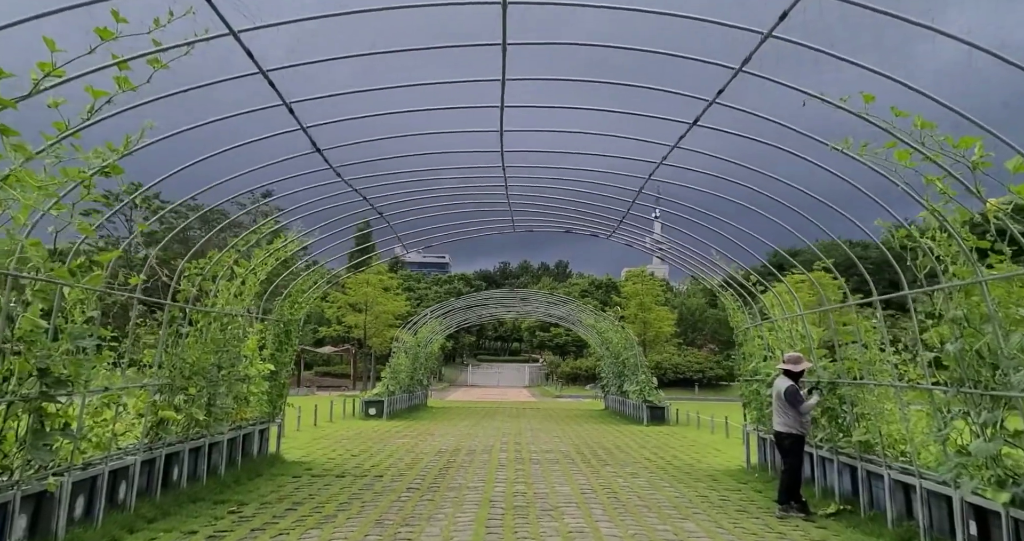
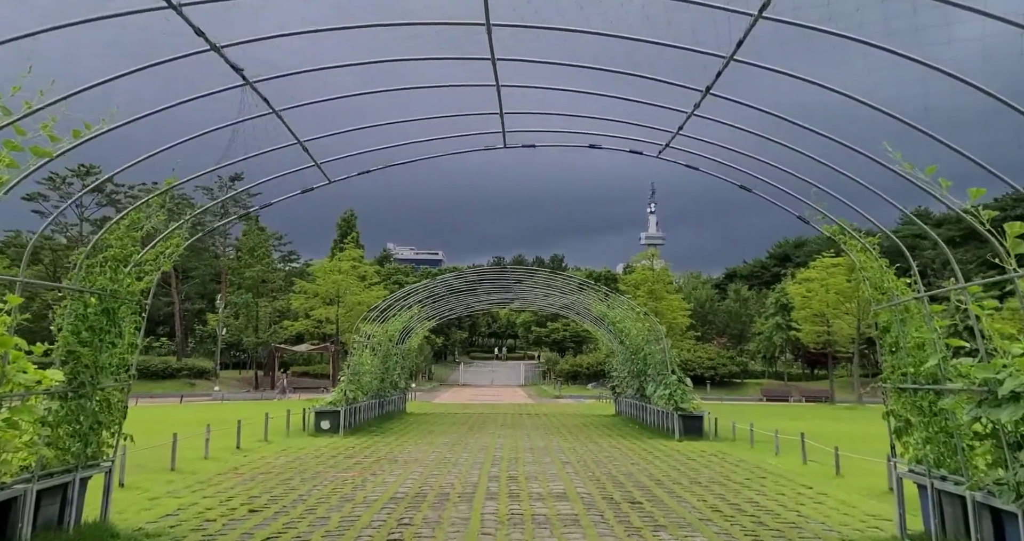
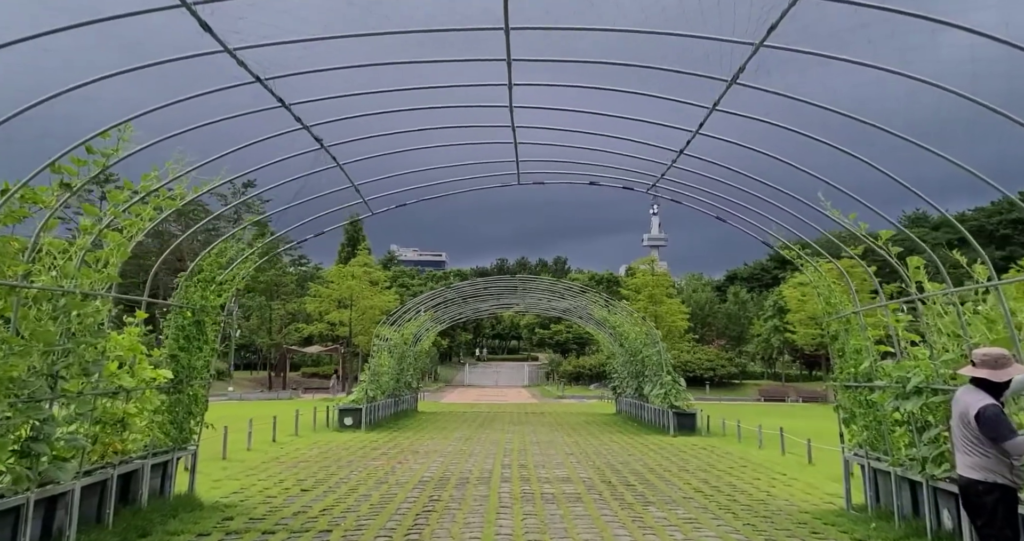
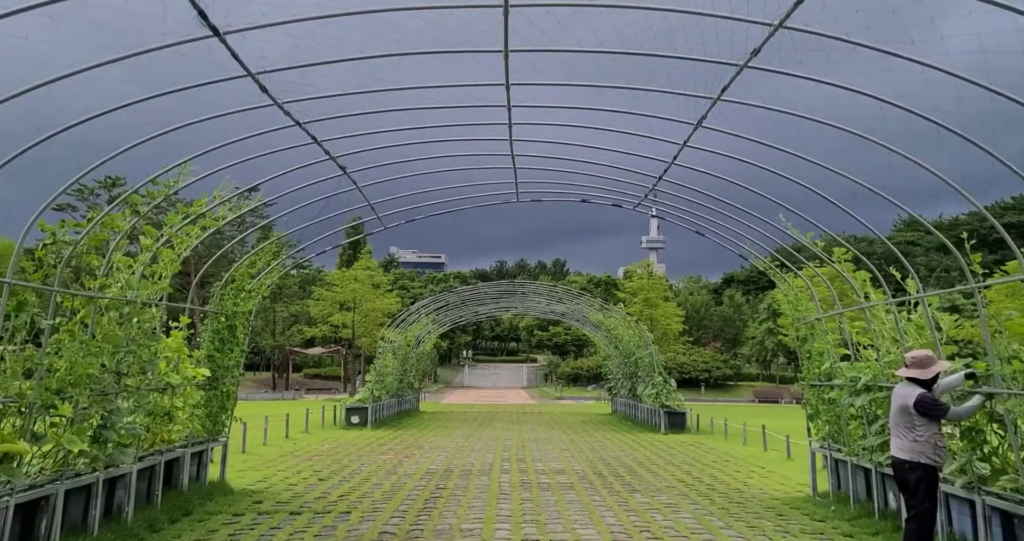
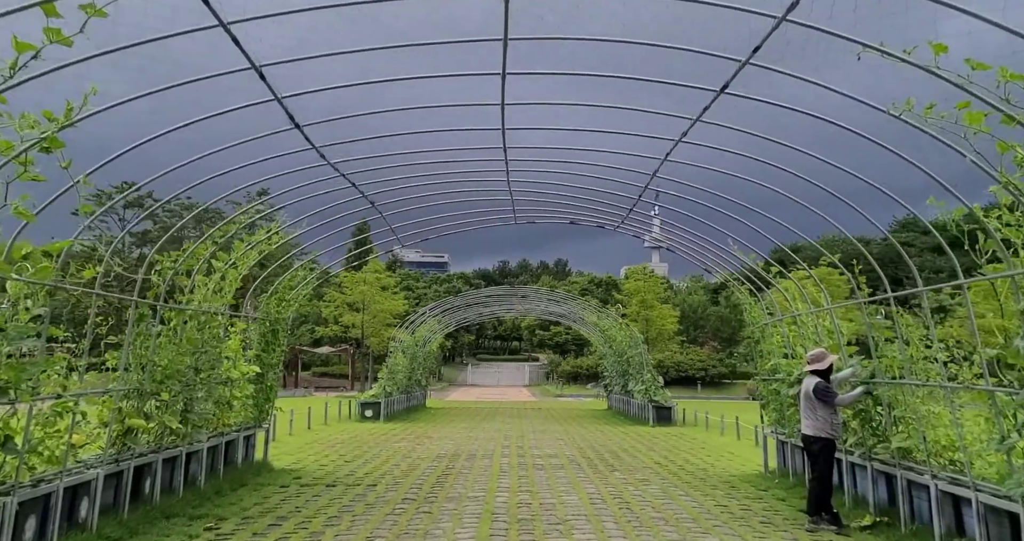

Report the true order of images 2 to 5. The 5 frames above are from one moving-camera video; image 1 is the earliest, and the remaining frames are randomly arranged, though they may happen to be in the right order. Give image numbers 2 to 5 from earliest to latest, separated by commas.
5, 4, 3, 2
